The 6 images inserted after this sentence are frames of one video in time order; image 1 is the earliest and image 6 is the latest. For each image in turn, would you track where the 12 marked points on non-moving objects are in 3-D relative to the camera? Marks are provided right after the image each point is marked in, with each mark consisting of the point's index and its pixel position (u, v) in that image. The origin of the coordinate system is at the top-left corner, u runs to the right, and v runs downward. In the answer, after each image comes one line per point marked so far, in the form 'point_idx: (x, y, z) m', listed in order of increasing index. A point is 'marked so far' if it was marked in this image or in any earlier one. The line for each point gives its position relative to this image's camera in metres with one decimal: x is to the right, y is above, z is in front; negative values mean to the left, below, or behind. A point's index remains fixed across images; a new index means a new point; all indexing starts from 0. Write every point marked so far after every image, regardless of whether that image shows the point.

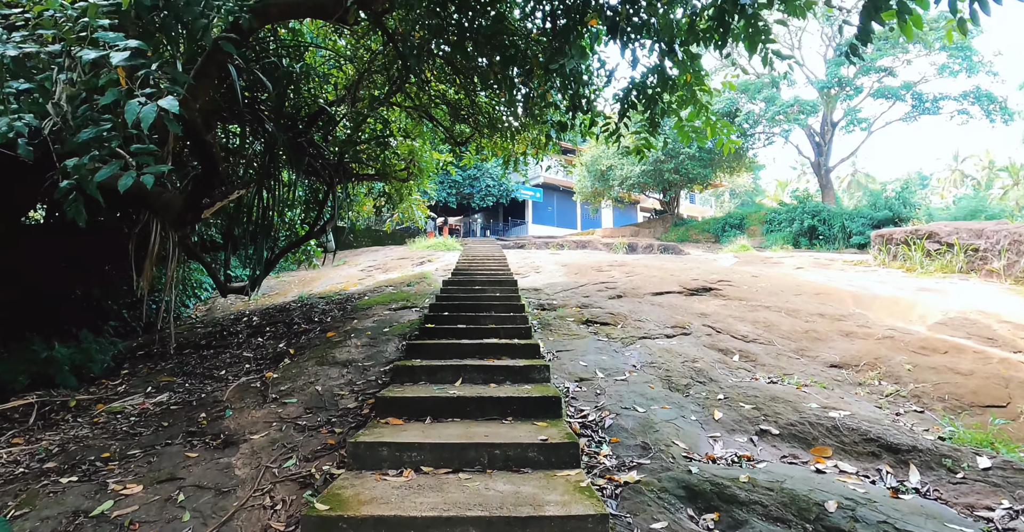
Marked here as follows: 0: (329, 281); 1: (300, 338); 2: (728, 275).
0: (-3.9, -0.3, +9.7) m
1: (-2.5, -0.9, +5.5) m
2: (+3.2, -0.1, +6.8) m
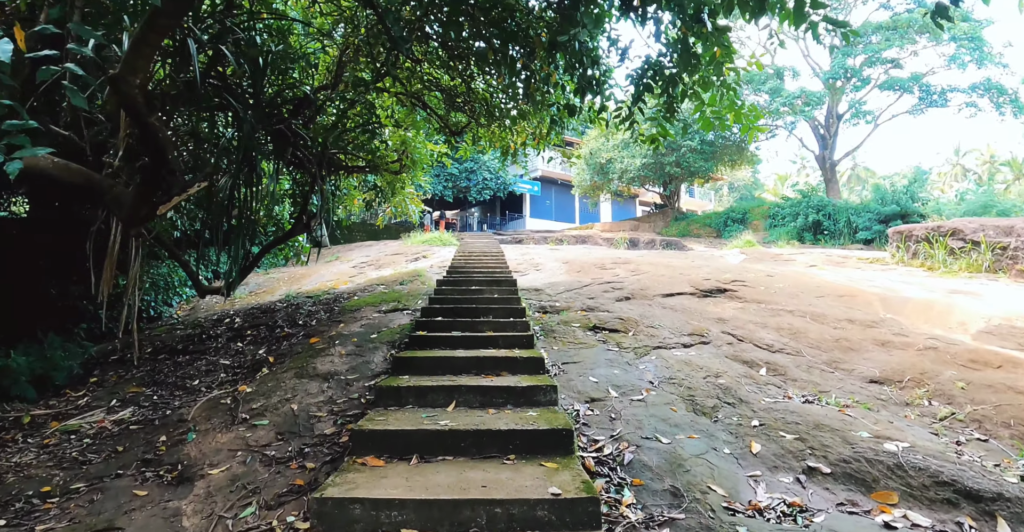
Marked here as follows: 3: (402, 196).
0: (-3.9, -0.3, +9.3) m
1: (-2.5, -0.9, +5.0) m
2: (+3.2, -0.1, +6.4) m
3: (-1.9, +1.2, +8.0) m
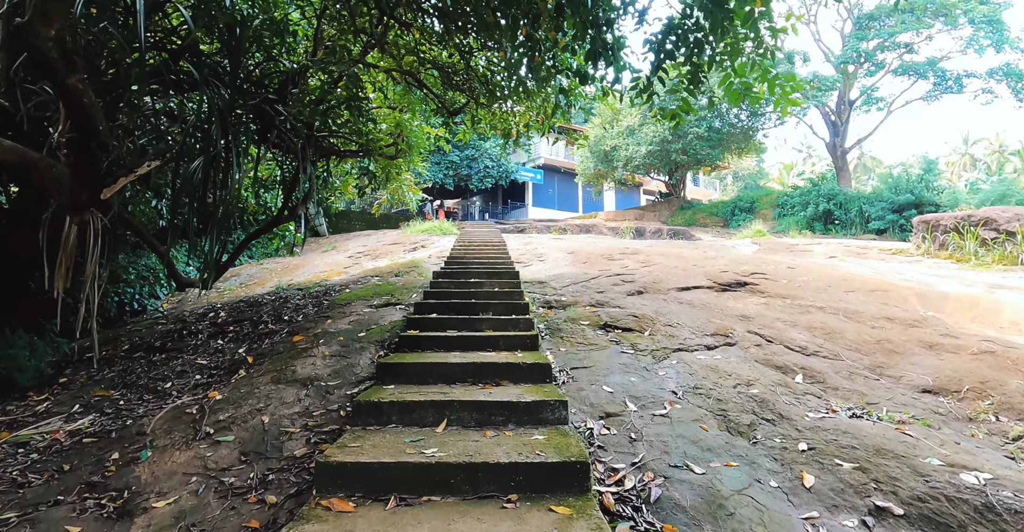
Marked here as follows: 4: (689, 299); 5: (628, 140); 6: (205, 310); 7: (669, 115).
0: (-3.9, -0.1, +8.8) m
1: (-2.5, -0.8, +4.6) m
2: (+3.2, 0.0, +6.0) m
3: (-1.9, +1.4, +7.5) m
4: (+1.8, -0.3, +4.5) m
5: (+4.3, +4.7, +17.1) m
6: (-4.8, -0.7, +7.1) m
7: (+1.3, +1.2, +3.8) m
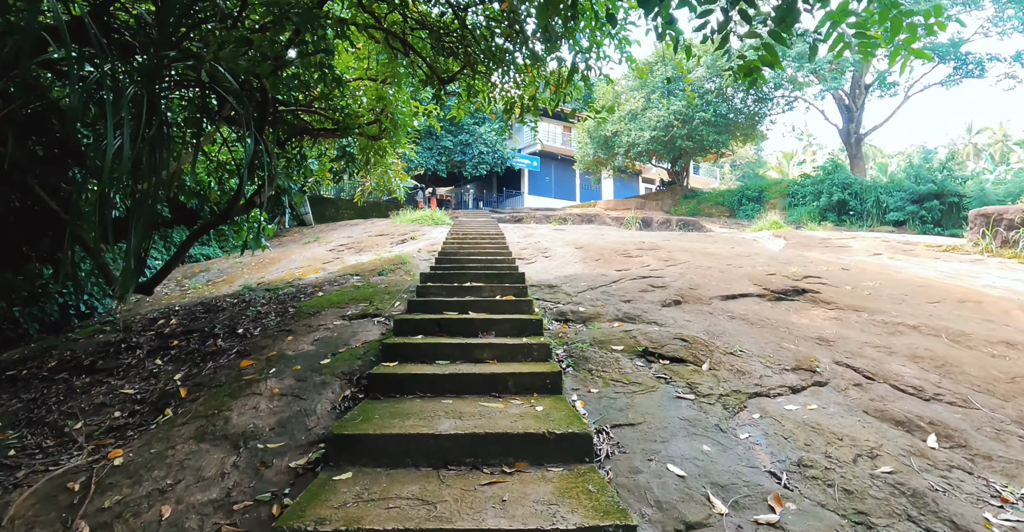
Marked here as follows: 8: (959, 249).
0: (-3.9, 0.0, +7.8) m
1: (-2.5, -0.8, +3.7) m
2: (+3.3, 0.0, +5.1) m
3: (-1.9, +1.4, +6.5) m
4: (+1.8, -0.4, +3.6) m
5: (+4.2, +5.0, +16.1) m
6: (-4.7, -0.6, +6.1) m
7: (+1.4, +1.2, +2.8) m
8: (+6.3, +0.2, +6.5) m
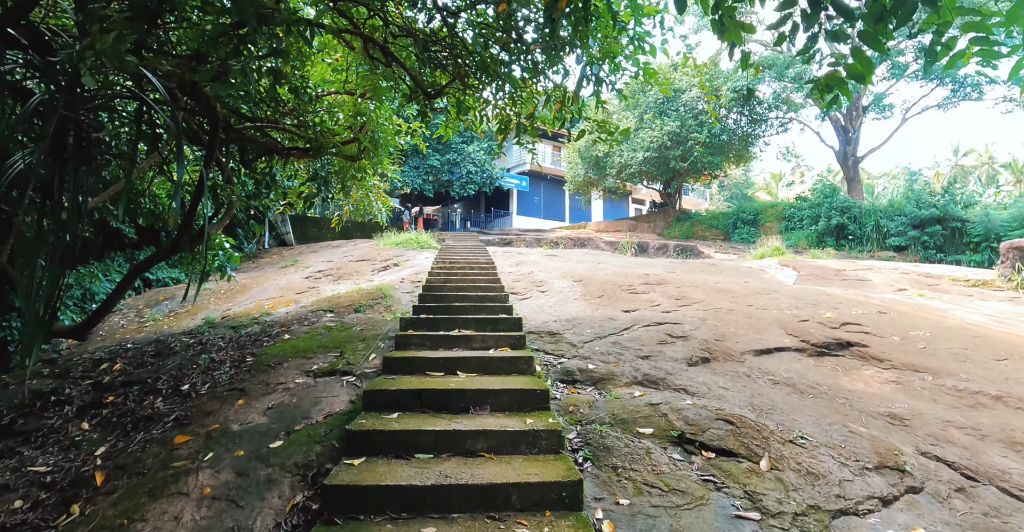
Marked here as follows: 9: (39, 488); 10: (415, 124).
0: (-3.9, -0.4, +7.2) m
1: (-2.5, -1.1, +3.0) m
2: (+3.2, -0.4, +4.5) m
3: (-1.9, +1.0, +5.9) m
4: (+1.8, -0.7, +3.1) m
5: (+4.0, +4.1, +15.8) m
6: (-4.8, -1.0, +5.4) m
7: (+1.4, +0.9, +2.3) m
8: (+6.2, -0.2, +6.0) m
9: (-2.8, -1.3, +2.7) m
10: (-1.1, +1.7, +5.4) m
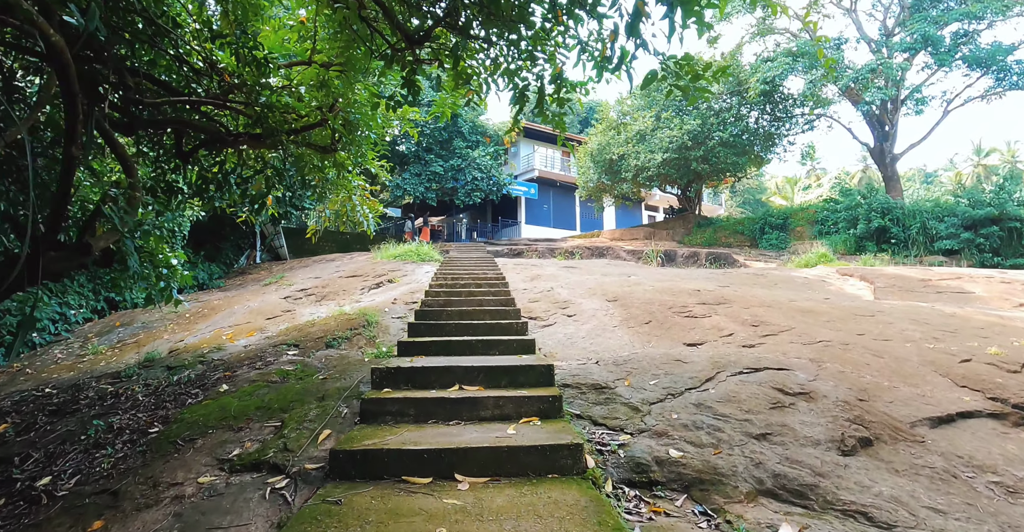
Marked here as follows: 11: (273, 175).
0: (-3.8, -0.7, +6.0) m
1: (-2.3, -1.3, +1.8) m
2: (+3.4, -0.5, +3.2) m
3: (-1.8, +0.8, +4.7) m
4: (+2.0, -0.8, +1.8) m
5: (+4.2, +3.8, +14.6) m
6: (-4.6, -1.3, +4.2) m
7: (+1.5, +0.8, +1.0) m
8: (+6.4, -0.3, +4.7) m
9: (-2.7, -1.5, +1.5) m
10: (-1.0, +1.5, +4.3) m
11: (-2.2, +0.8, +4.2) m
